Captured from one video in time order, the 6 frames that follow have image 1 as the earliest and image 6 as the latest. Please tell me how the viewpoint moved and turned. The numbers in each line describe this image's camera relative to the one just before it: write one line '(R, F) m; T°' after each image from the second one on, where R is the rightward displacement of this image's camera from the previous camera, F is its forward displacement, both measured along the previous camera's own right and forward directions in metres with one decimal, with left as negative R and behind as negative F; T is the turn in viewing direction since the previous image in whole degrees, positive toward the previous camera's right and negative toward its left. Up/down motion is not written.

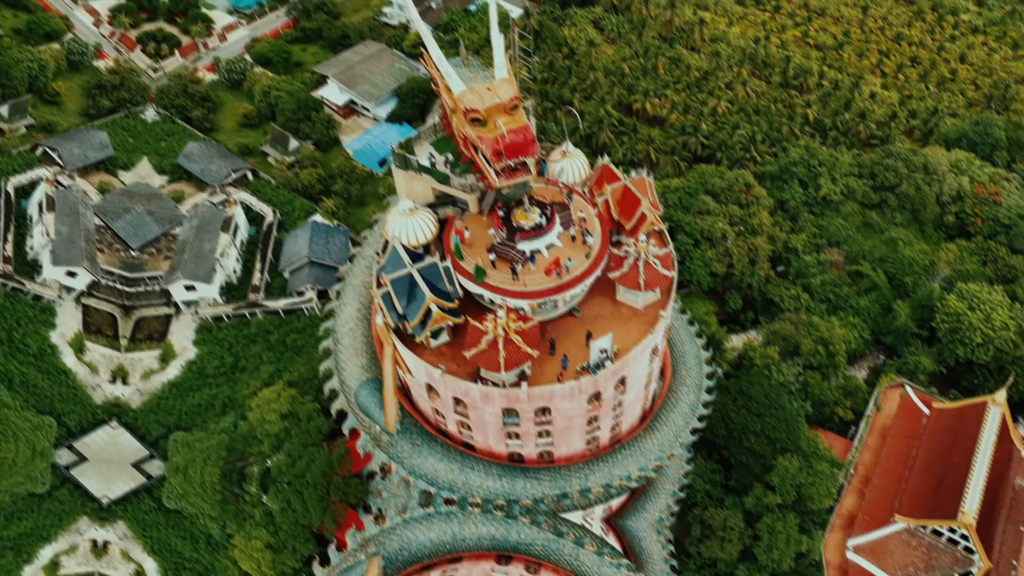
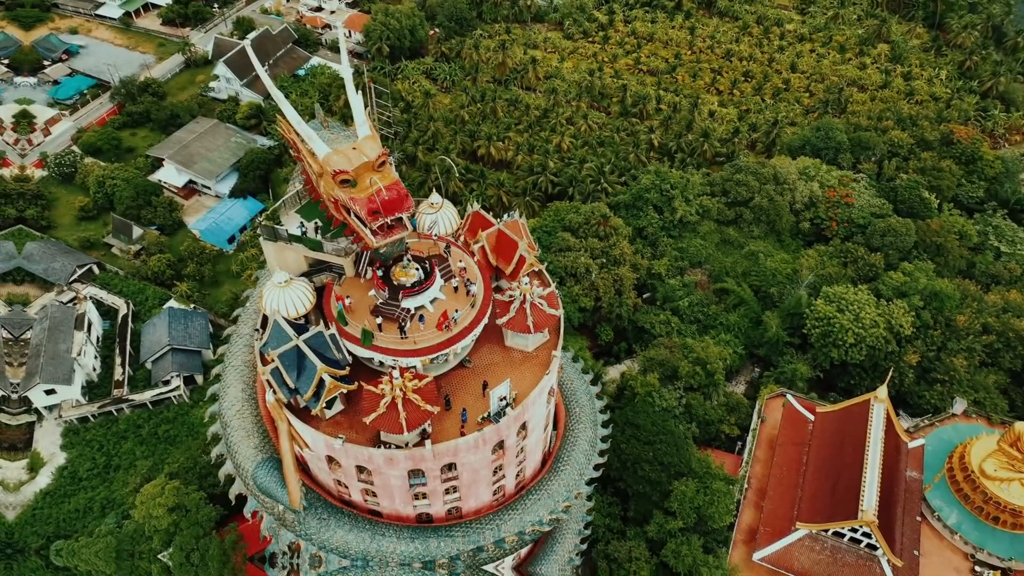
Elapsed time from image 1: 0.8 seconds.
(+5.3, +1.6) m; +4°
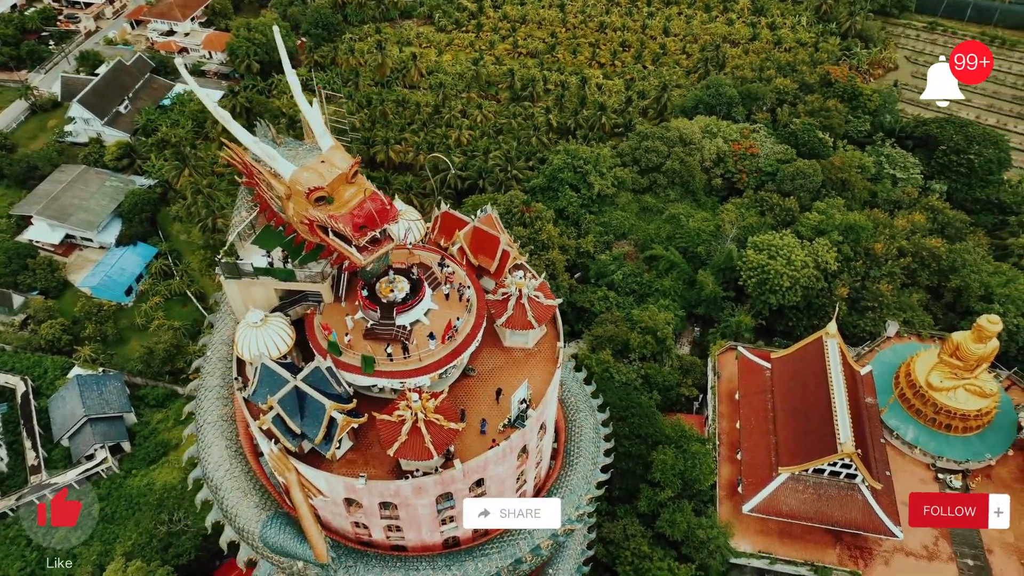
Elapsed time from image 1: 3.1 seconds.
(-2.8, +1.1) m; +9°
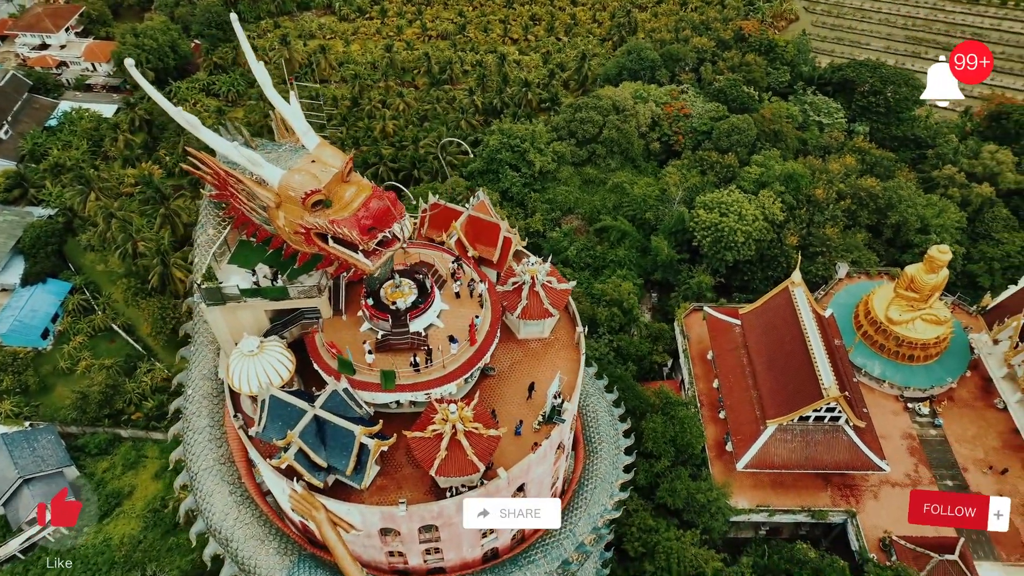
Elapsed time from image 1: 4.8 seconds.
(-2.4, +1.5) m; +7°
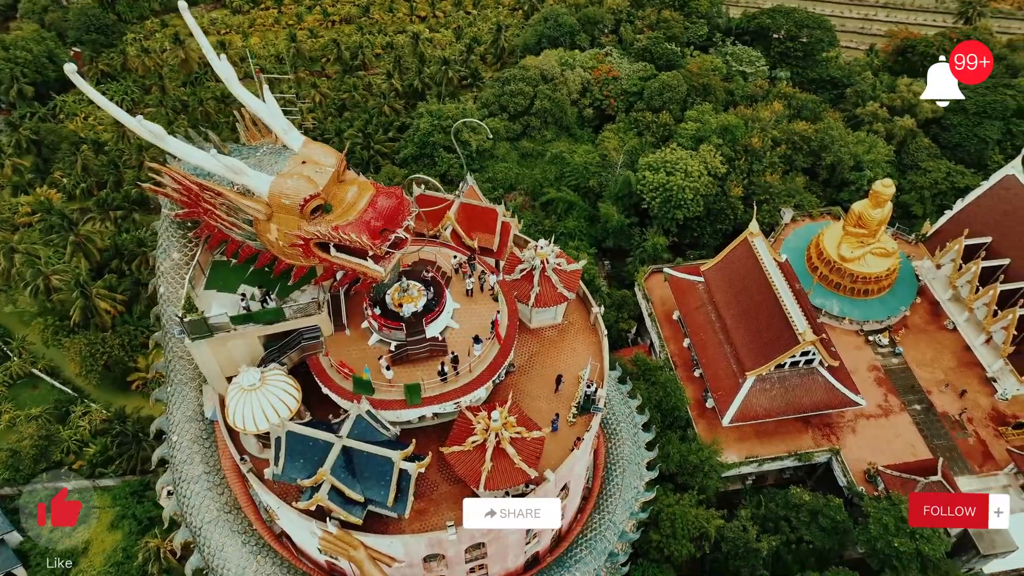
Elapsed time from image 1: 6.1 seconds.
(-2.2, +1.4) m; +6°
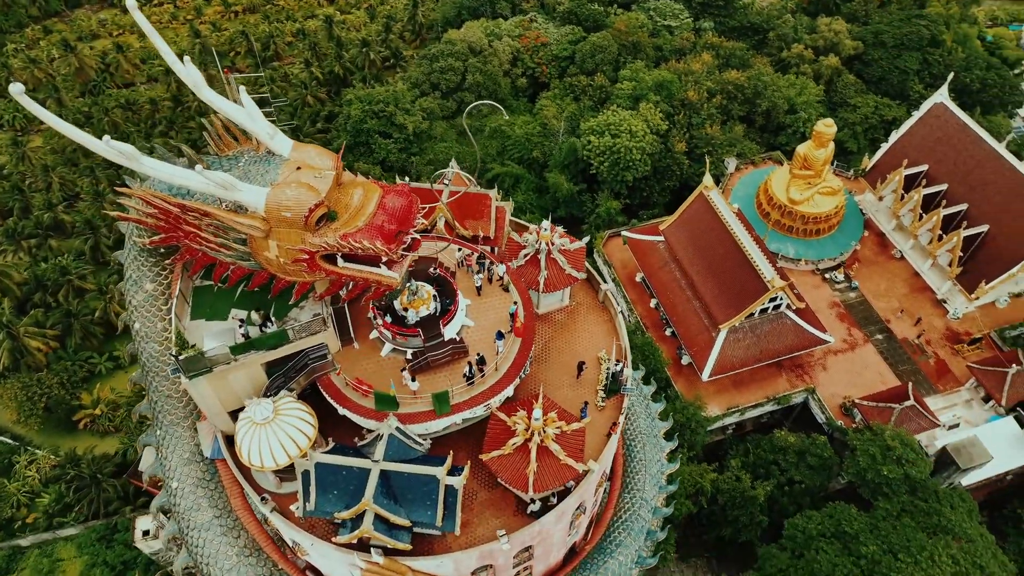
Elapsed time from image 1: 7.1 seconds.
(-1.7, +1.0) m; +6°
